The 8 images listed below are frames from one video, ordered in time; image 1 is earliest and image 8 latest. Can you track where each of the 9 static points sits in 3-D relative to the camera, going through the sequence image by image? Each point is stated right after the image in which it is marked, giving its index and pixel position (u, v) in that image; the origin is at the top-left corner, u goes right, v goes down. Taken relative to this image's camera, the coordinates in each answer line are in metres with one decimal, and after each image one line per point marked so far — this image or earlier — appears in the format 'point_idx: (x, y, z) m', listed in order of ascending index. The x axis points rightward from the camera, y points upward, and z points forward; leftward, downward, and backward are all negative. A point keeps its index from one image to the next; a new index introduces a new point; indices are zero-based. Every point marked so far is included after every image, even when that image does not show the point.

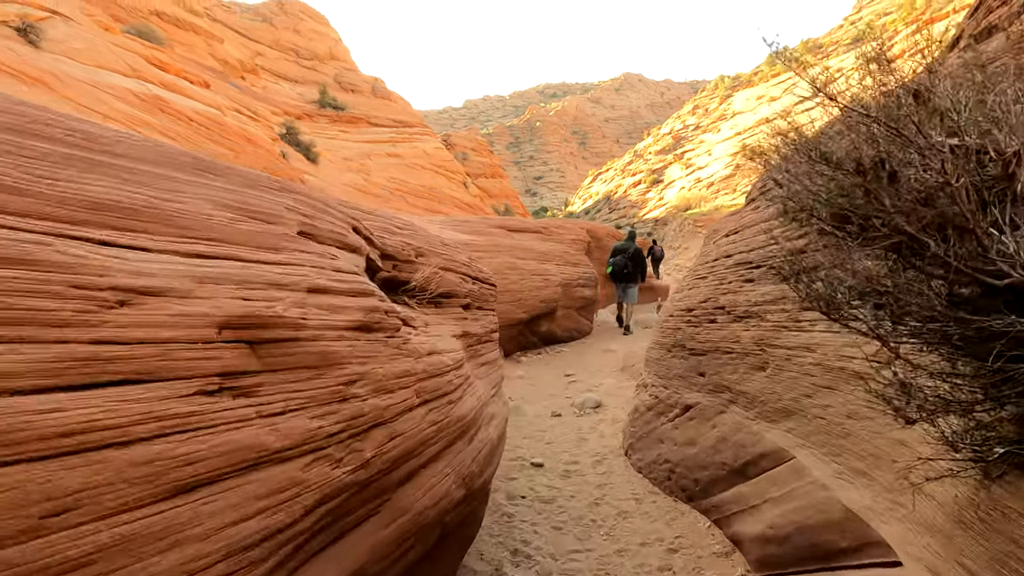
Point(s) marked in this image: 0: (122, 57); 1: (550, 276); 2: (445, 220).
0: (-9.4, +5.6, +18.7) m
1: (+0.5, +0.2, +9.9) m
2: (-1.0, +1.0, +11.8) m
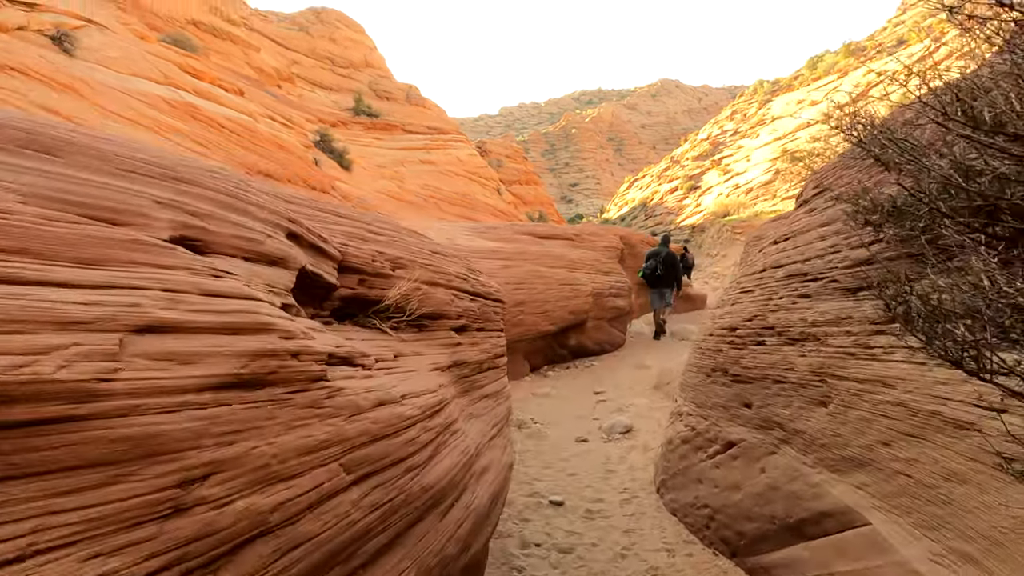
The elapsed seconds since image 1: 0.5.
0: (-8.6, +5.5, +18.7) m
1: (+0.9, 0.0, +9.3) m
2: (-0.6, +0.9, +11.3) m
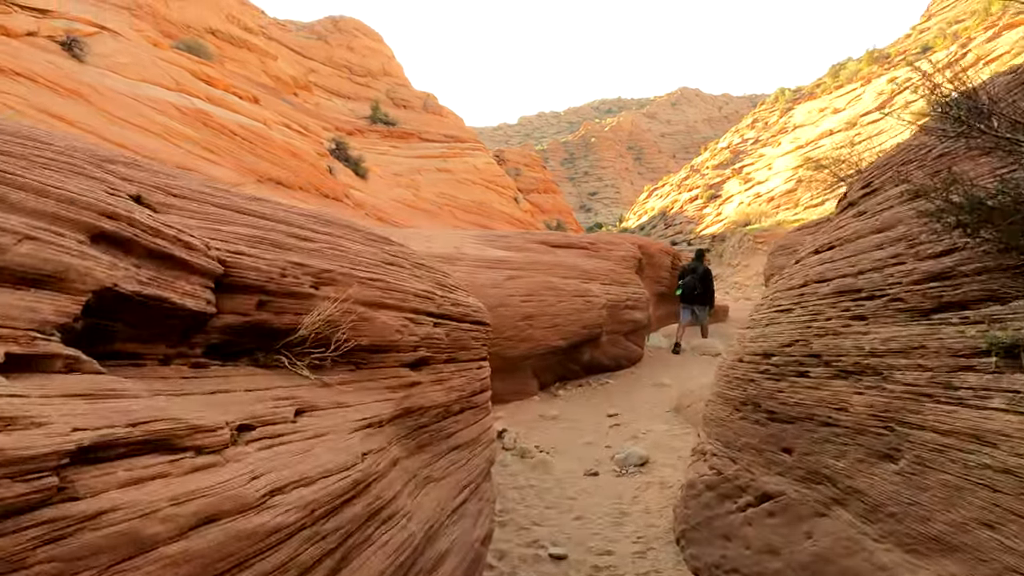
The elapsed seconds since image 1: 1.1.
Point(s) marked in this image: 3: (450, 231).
0: (-8.2, +5.2, +18.4) m
1: (+1.0, -0.1, +8.8) m
2: (-0.4, +0.7, +10.7) m
3: (-0.9, +0.9, +11.9) m
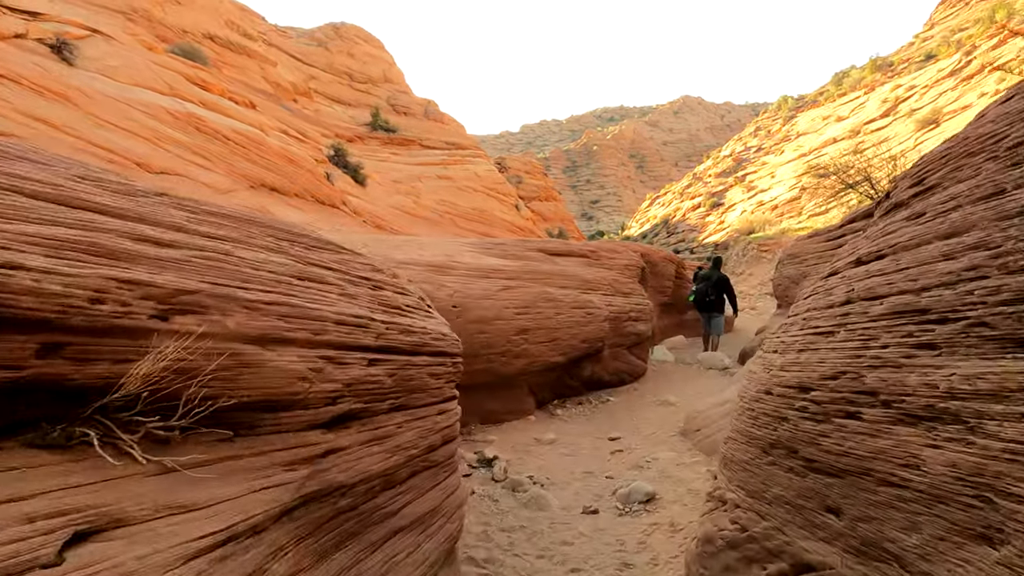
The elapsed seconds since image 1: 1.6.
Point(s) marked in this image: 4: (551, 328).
0: (-8.3, +5.0, +18.0) m
1: (+0.9, -0.2, +8.2) m
2: (-0.5, +0.6, +10.2) m
3: (-0.9, +0.7, +11.3) m
4: (+0.4, -0.4, +7.3) m
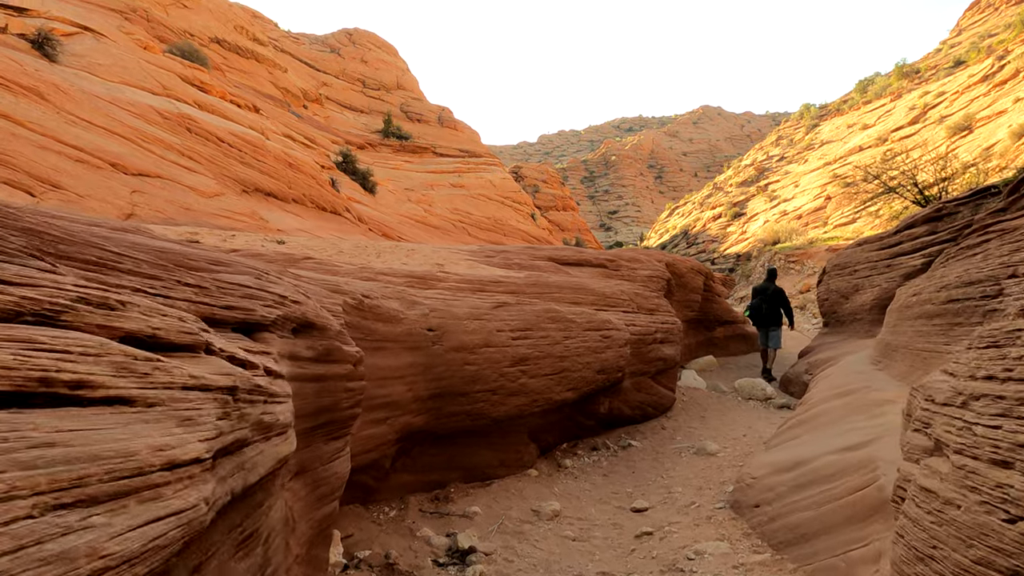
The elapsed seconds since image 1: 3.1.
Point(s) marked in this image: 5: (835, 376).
0: (-8.0, +4.8, +16.7) m
1: (+0.9, -0.4, +6.7) m
2: (-0.4, +0.4, +8.7) m
3: (-0.9, +0.5, +9.8) m
4: (+0.3, -0.5, +5.8) m
5: (+3.0, -0.8, +7.0) m
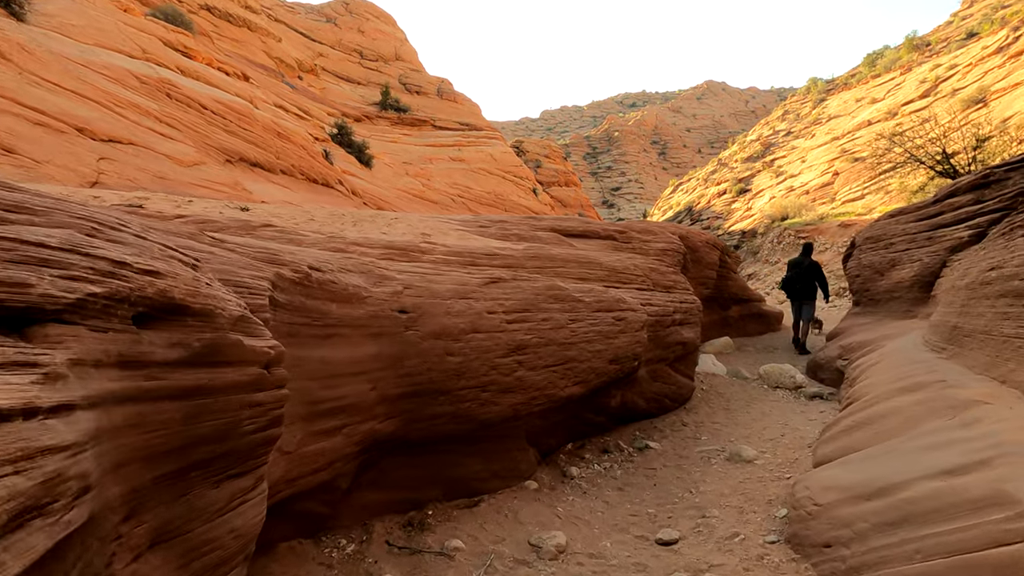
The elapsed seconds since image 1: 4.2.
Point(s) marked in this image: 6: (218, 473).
0: (-8.0, +5.3, +15.5) m
1: (+0.9, -0.2, +5.7) m
2: (-0.4, +0.7, +7.7) m
3: (-0.9, +0.8, +8.8) m
4: (+0.3, -0.3, +4.8) m
5: (+2.9, -0.6, +6.0) m
6: (-0.8, -0.5, +2.0) m
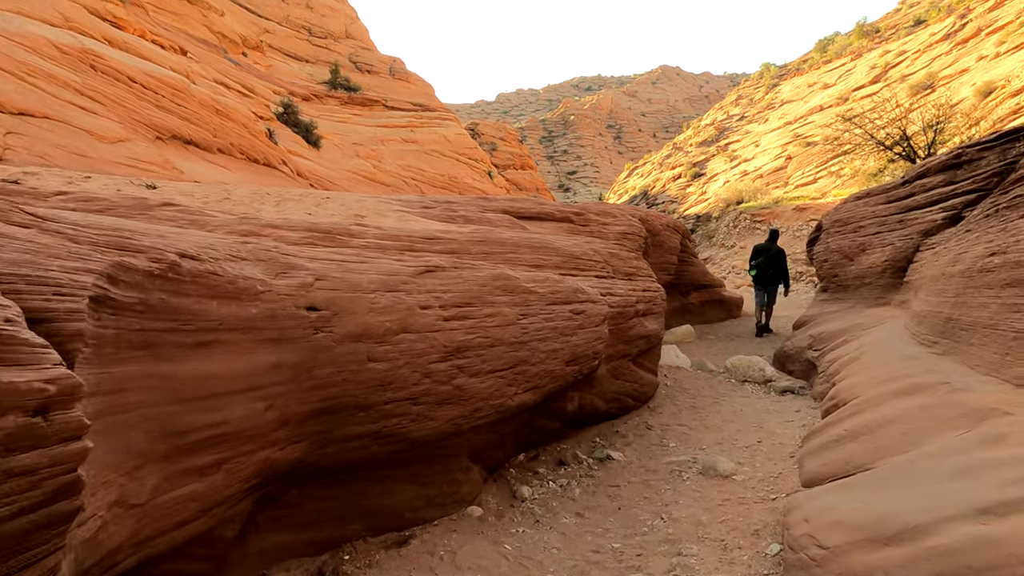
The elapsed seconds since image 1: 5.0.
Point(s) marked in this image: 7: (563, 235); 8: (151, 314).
0: (-9.0, +5.5, +14.2) m
1: (+0.5, -0.1, +5.0) m
2: (-0.9, +0.8, +6.9) m
3: (-1.4, +1.0, +8.0) m
4: (0.0, -0.3, +4.1) m
5: (+2.5, -0.5, +5.4) m
6: (-0.9, -0.5, +1.3) m
7: (+0.4, +0.5, +6.8) m
8: (-1.1, -0.1, +2.4) m
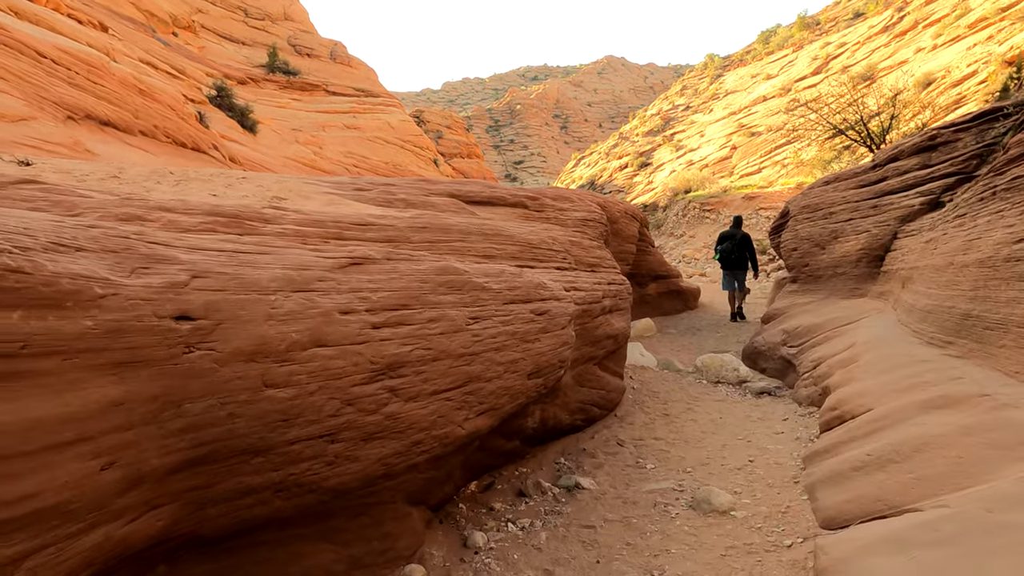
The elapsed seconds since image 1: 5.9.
0: (-9.9, +5.6, +12.7) m
1: (+0.2, -0.1, +4.2) m
2: (-1.3, +0.8, +6.0) m
3: (-1.9, +1.0, +7.0) m
4: (-0.2, -0.3, +3.2) m
5: (+2.2, -0.5, +4.7) m
6: (-1.0, -0.5, +0.4) m
7: (0.0, +0.5, +6.0) m
8: (-1.2, -0.1, +1.5) m
